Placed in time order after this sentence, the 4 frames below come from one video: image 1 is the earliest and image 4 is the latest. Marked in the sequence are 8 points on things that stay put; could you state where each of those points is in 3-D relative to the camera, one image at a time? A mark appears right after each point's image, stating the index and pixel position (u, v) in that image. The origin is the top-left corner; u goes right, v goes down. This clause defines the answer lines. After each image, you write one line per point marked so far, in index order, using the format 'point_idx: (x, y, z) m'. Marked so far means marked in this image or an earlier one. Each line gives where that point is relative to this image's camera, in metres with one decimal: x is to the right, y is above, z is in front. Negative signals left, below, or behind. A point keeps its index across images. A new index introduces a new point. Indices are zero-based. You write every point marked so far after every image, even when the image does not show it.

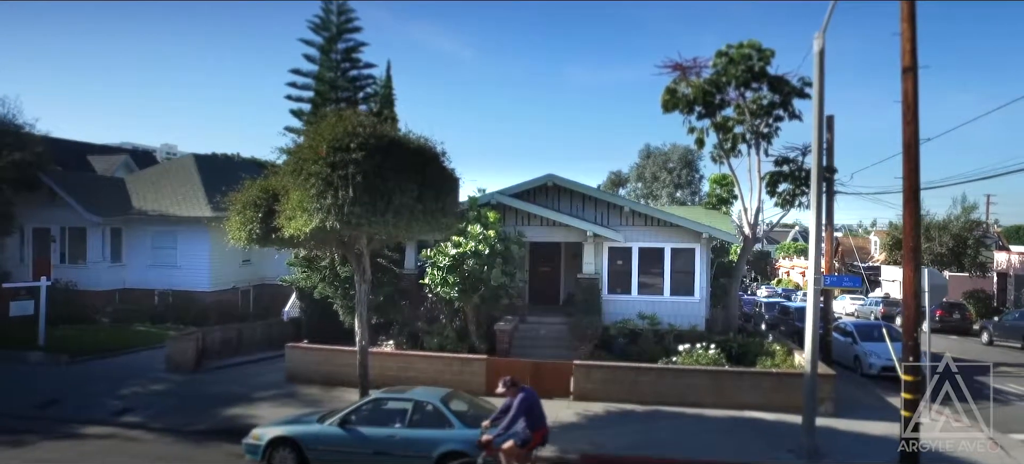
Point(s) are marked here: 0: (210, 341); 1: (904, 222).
0: (-6.6, -2.4, +15.8) m
1: (+4.8, +0.1, +8.9) m
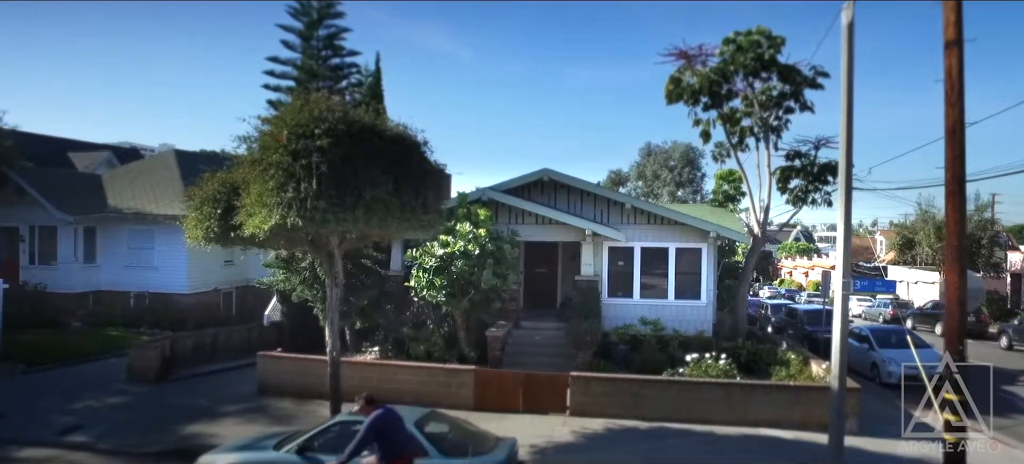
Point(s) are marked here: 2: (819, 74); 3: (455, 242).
0: (-6.8, -2.4, +14.7) m
1: (+4.7, +0.2, +7.7) m
2: (+7.6, +3.9, +17.7) m
3: (-1.1, -0.2, +13.9) m
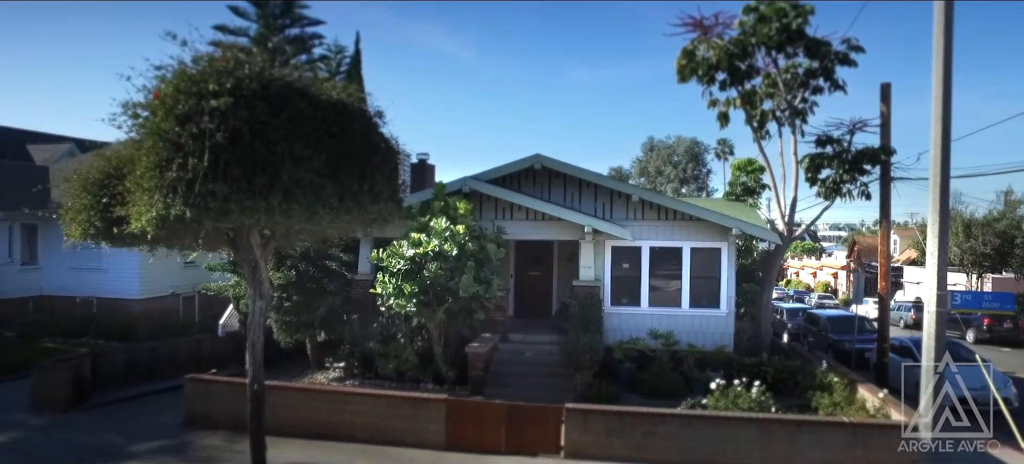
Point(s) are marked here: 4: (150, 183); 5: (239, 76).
0: (-7.0, -2.3, +12.4) m
1: (+4.4, +0.2, +5.5) m
2: (+7.3, +3.9, +15.5) m
3: (-1.3, -0.1, +11.6) m
4: (-3.1, +0.4, +6.1) m
5: (-2.4, +1.4, +6.4) m
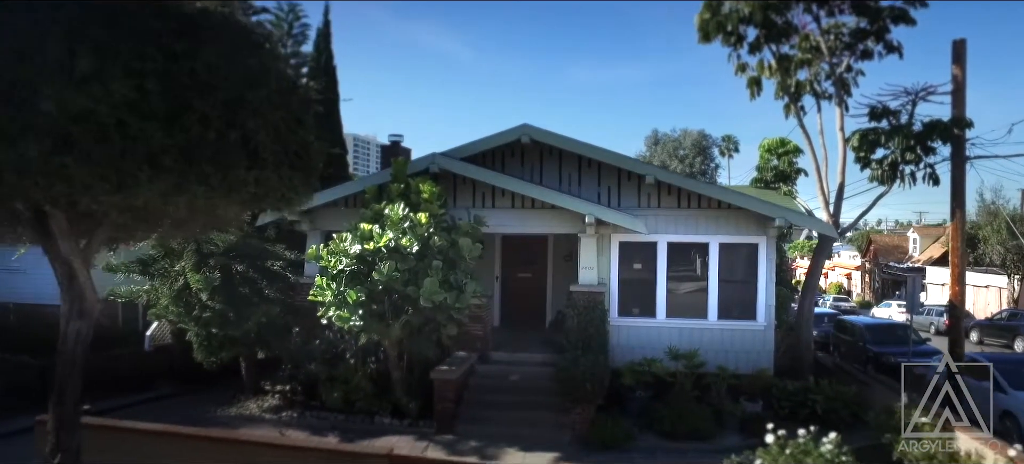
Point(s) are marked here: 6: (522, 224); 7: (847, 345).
0: (-7.3, -2.2, +9.7) m
1: (+4.2, +0.3, +2.7) m
2: (+7.1, +4.1, +12.7) m
3: (-1.6, 0.0, +8.9) m
4: (-3.4, +0.5, +3.4) m
5: (-2.7, +1.5, +3.7) m
6: (+0.2, +0.1, +10.9) m
7: (+8.5, -2.9, +18.2) m
